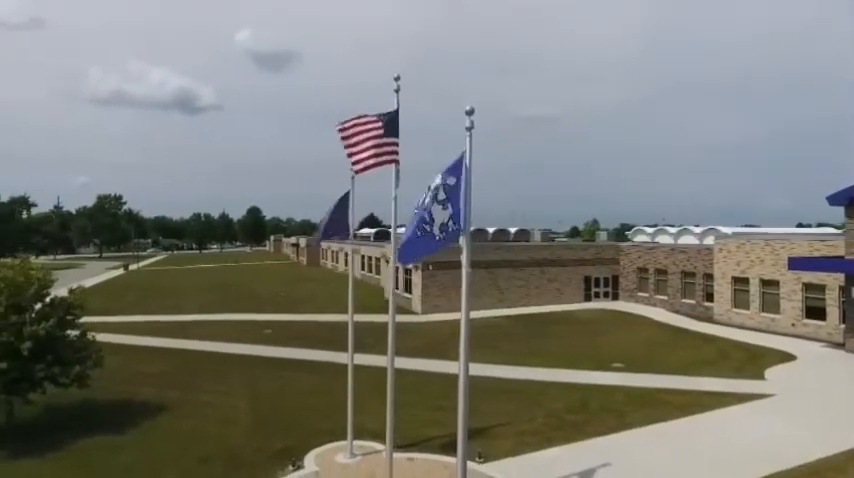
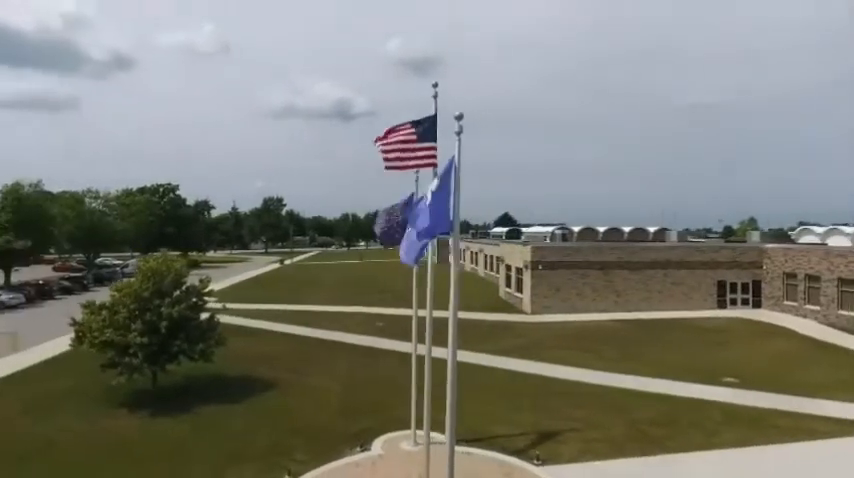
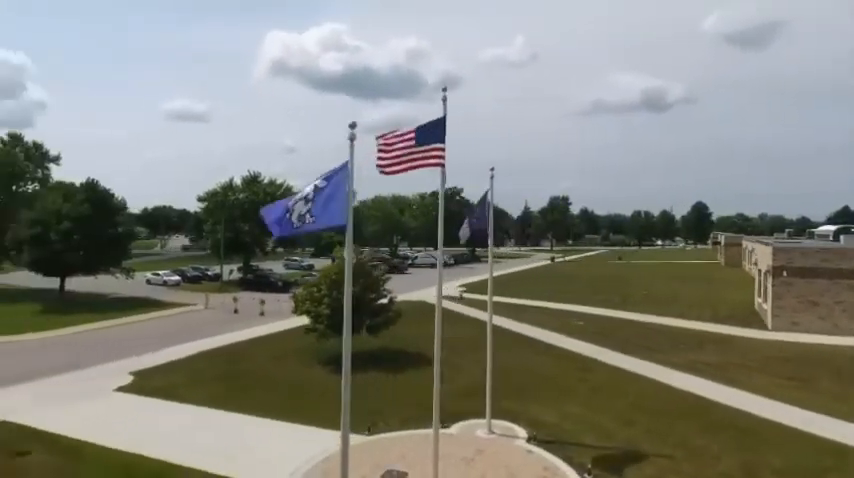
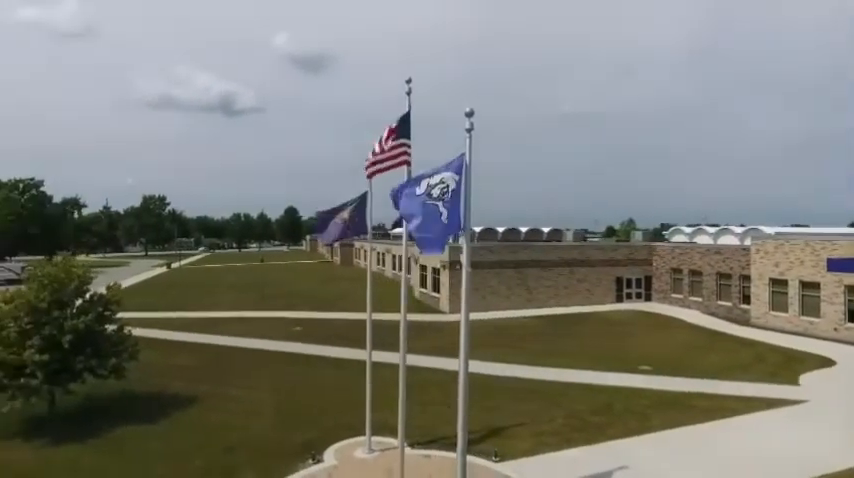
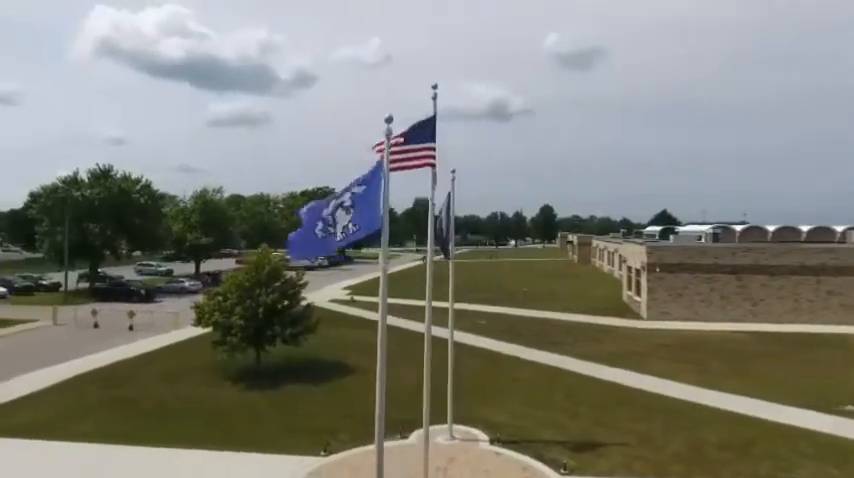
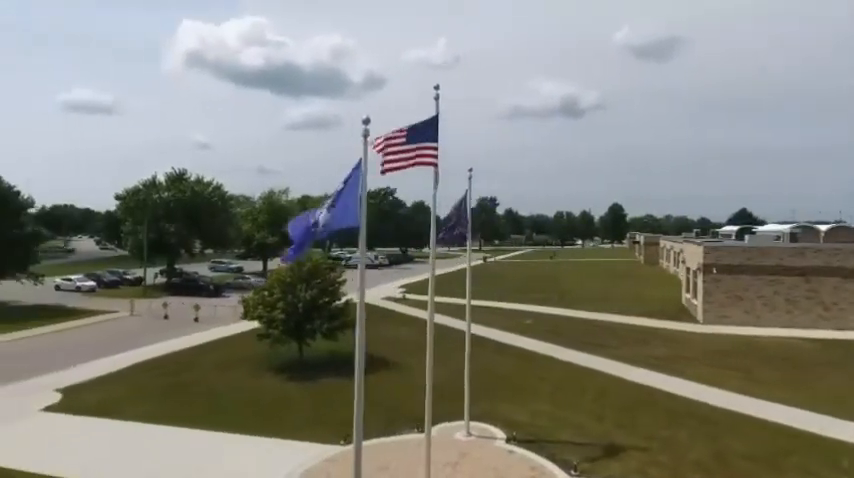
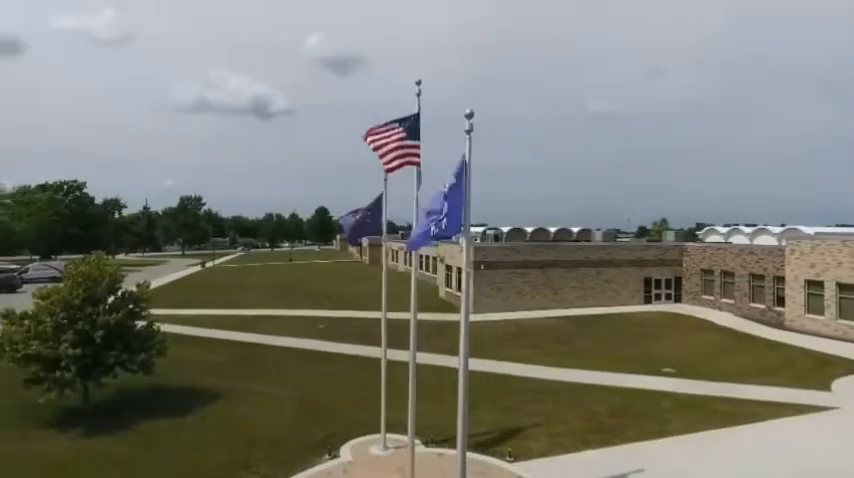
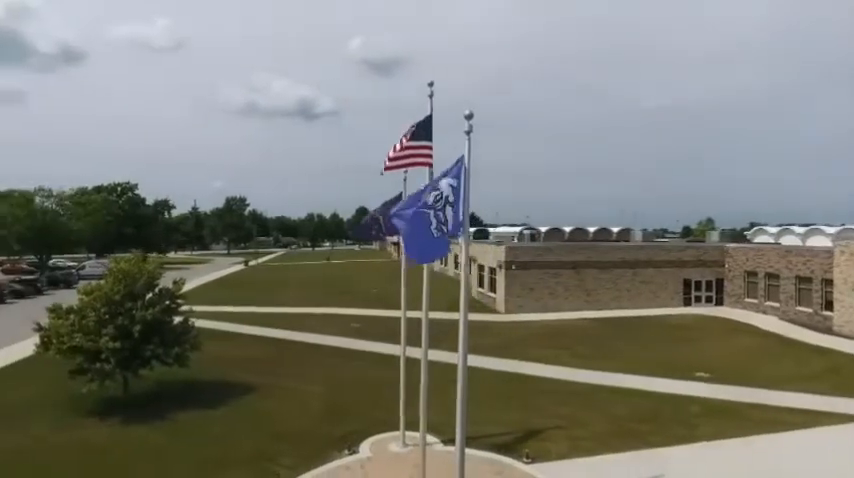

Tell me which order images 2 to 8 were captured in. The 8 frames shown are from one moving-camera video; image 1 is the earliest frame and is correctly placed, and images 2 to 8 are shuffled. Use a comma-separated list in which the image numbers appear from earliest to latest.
4, 7, 8, 2, 5, 6, 3
